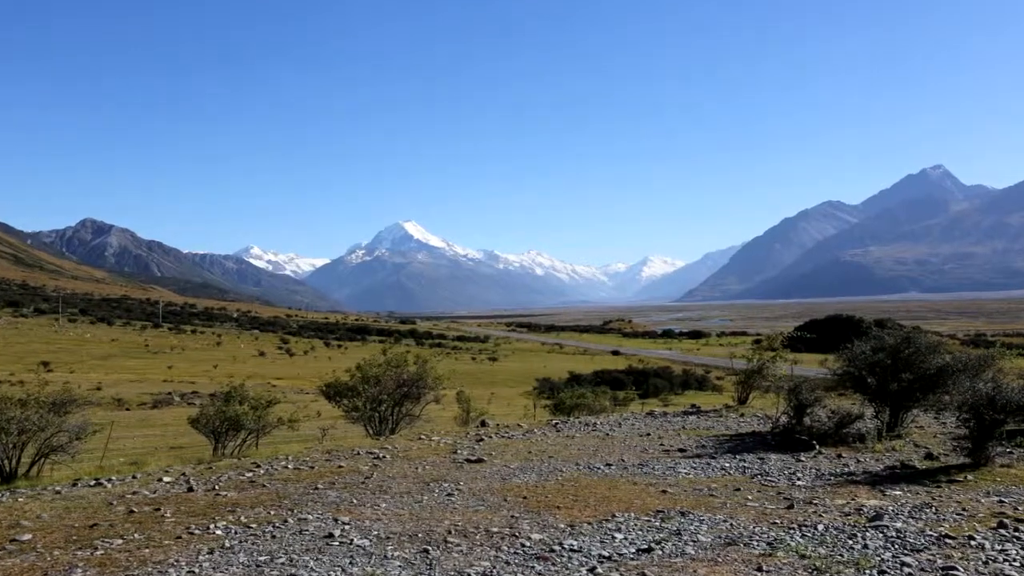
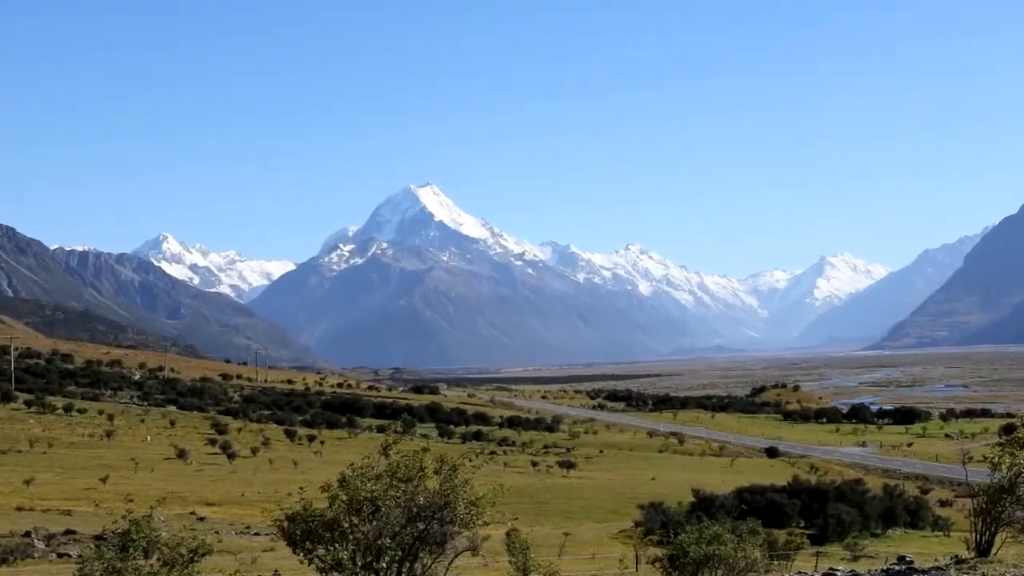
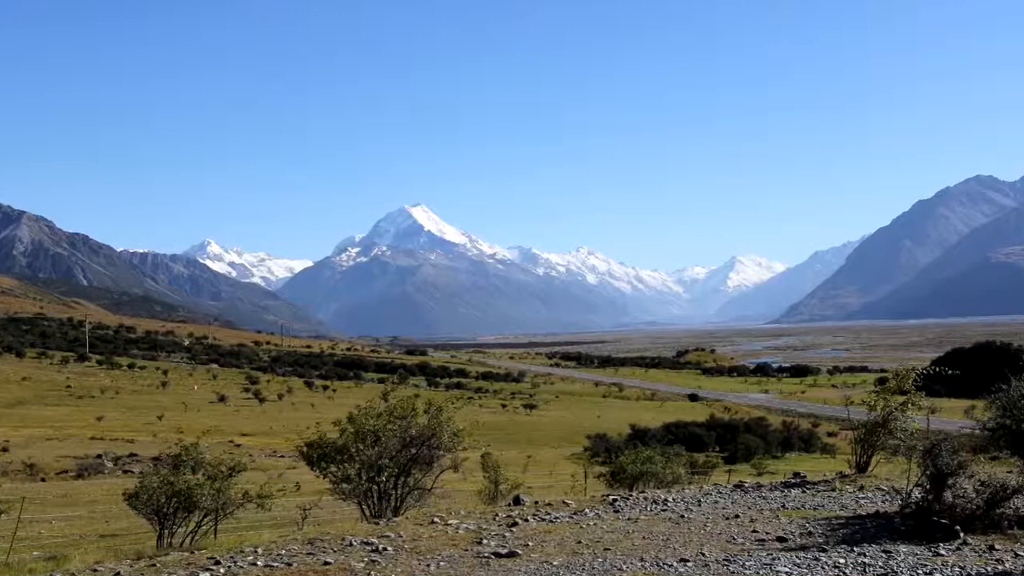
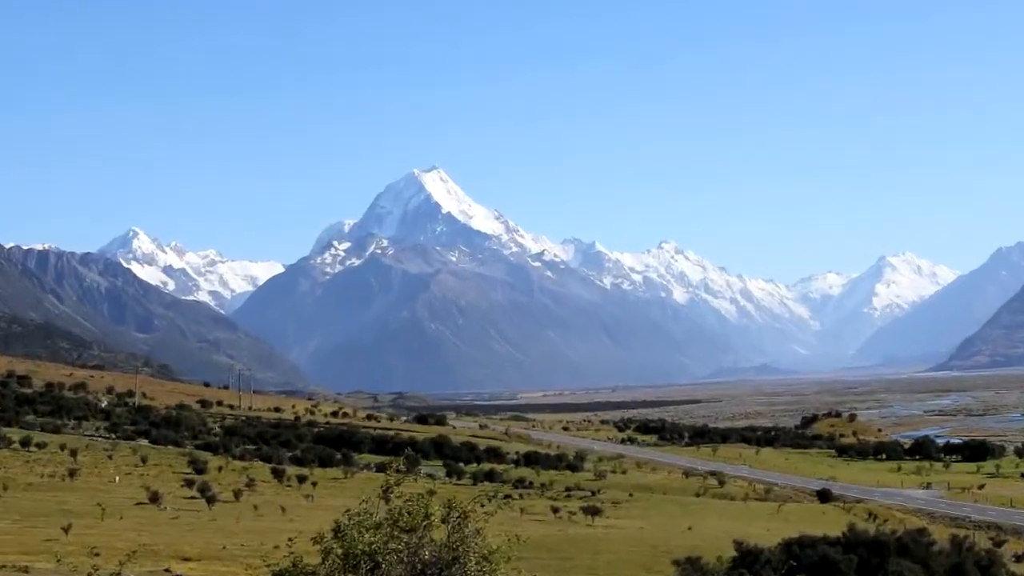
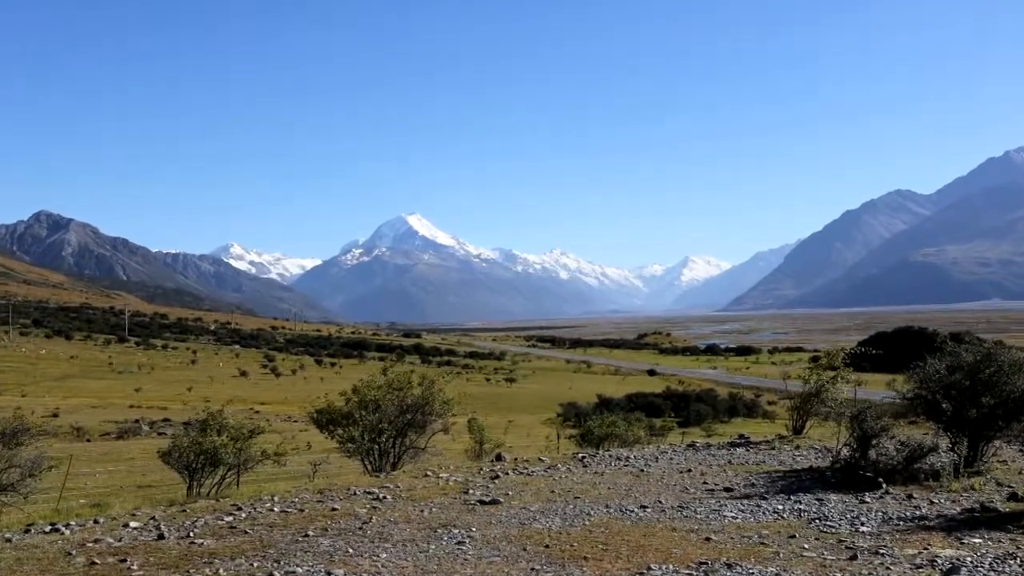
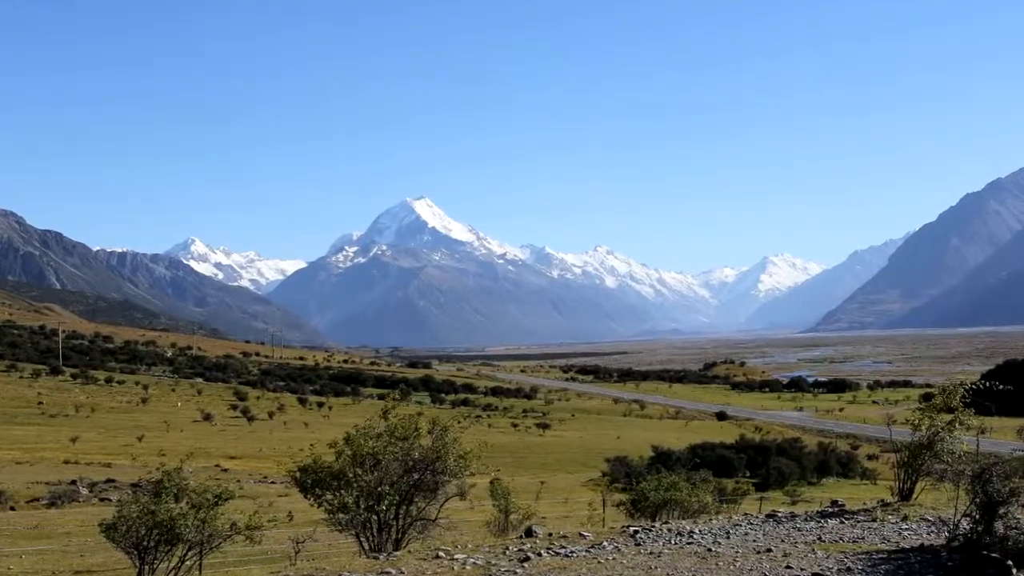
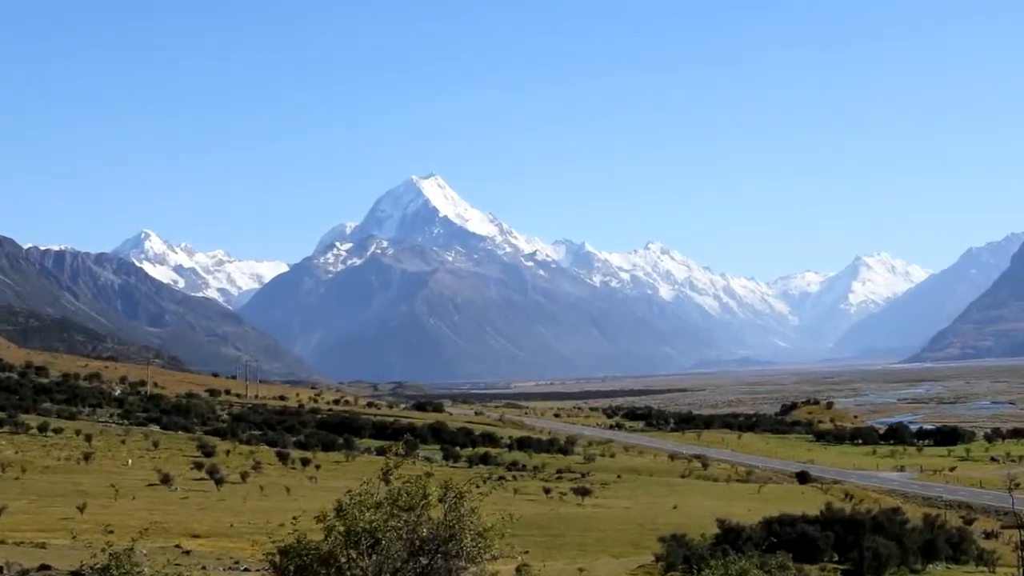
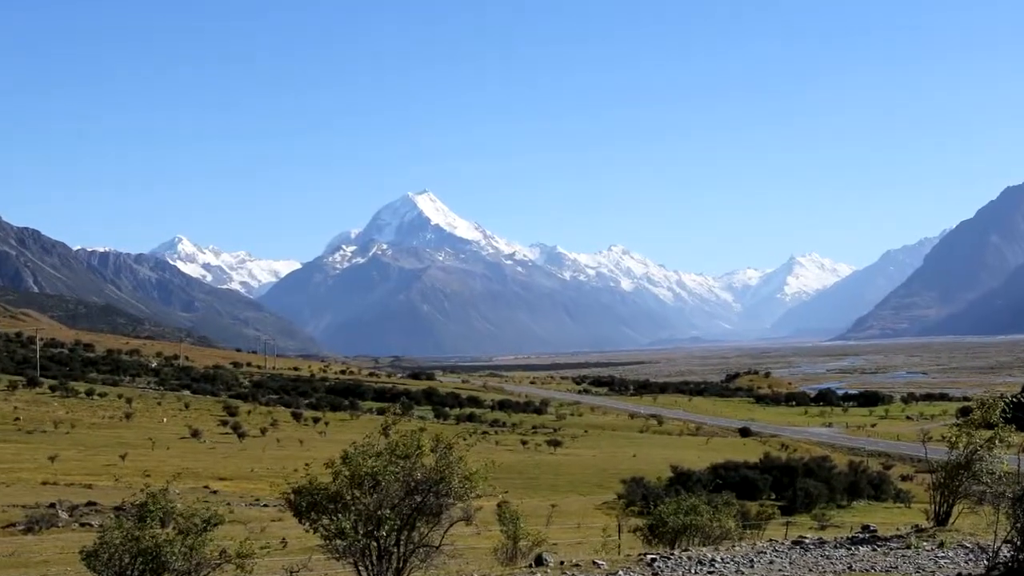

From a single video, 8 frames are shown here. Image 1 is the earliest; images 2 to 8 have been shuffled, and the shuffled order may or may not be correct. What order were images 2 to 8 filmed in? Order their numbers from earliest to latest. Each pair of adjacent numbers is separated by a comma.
5, 3, 6, 8, 2, 7, 4
